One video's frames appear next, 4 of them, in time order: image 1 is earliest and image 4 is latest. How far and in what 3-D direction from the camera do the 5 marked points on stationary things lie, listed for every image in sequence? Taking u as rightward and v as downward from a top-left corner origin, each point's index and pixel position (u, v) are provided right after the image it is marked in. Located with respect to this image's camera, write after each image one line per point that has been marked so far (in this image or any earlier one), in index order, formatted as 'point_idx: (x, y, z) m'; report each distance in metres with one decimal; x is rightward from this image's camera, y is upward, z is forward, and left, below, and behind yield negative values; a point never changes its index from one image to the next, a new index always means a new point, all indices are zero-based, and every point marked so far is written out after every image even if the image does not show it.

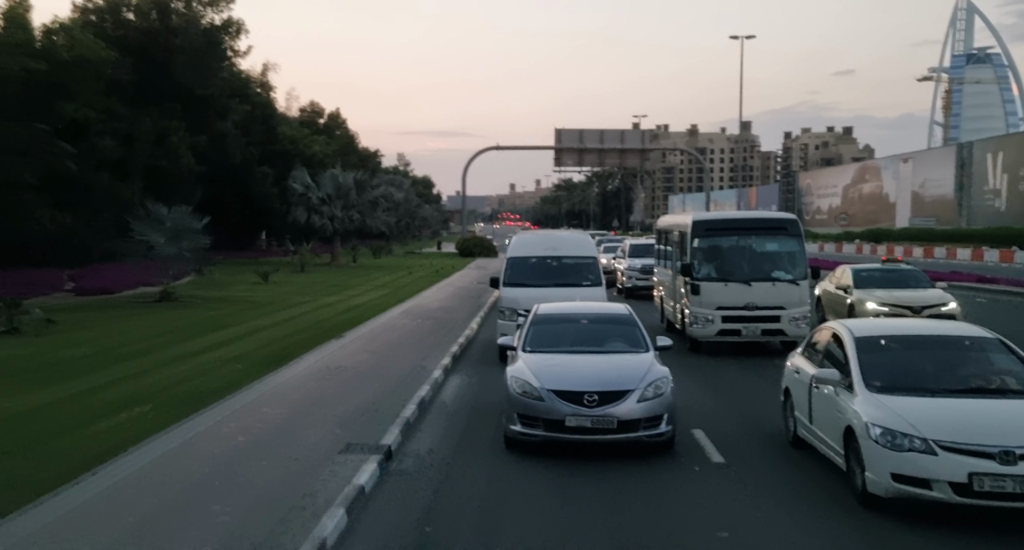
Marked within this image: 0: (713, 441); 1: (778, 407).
0: (+2.4, -2.0, +9.7) m
1: (+3.7, -1.9, +11.5) m
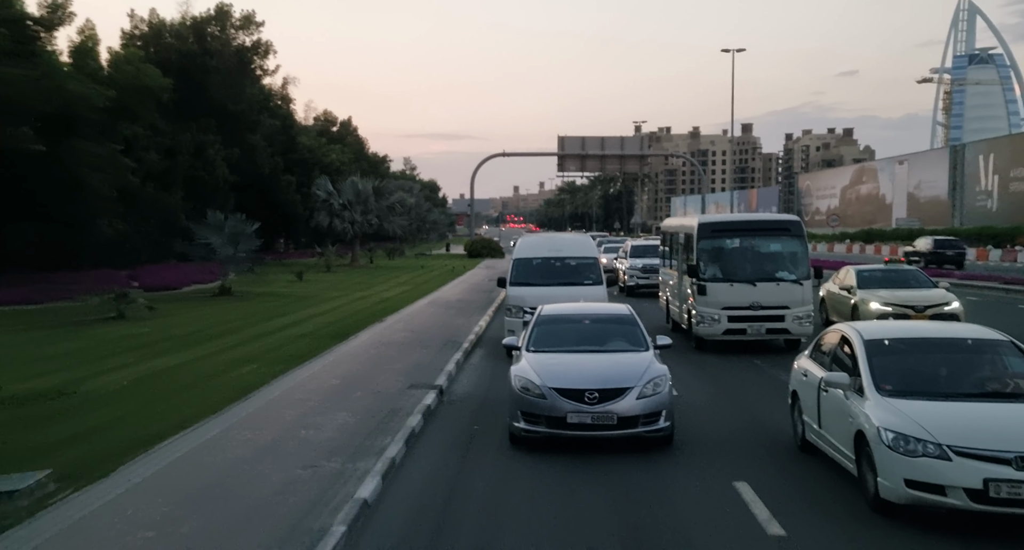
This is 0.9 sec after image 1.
0: (+2.4, -2.0, +10.0) m
1: (+3.7, -1.9, +11.8) m
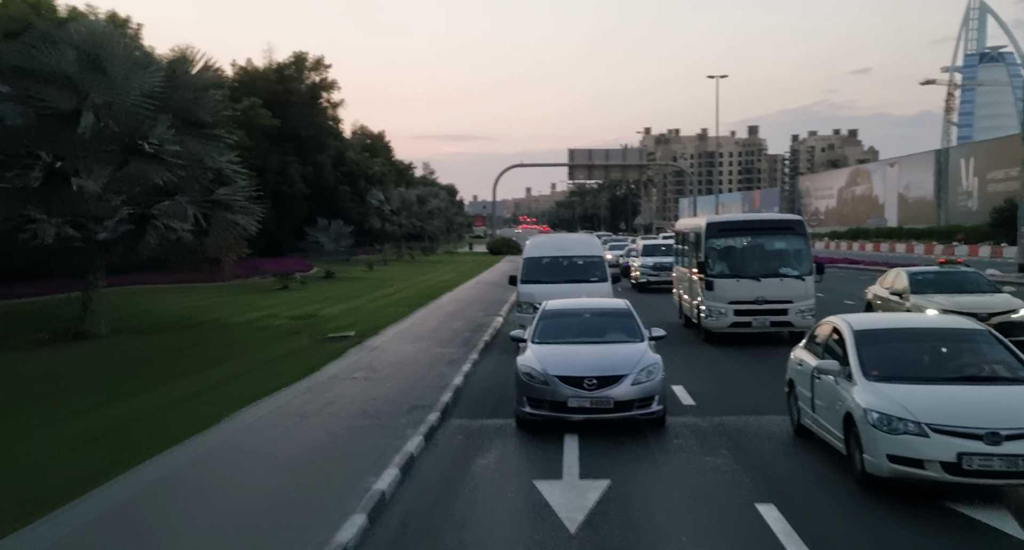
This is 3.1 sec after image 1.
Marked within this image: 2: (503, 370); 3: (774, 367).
0: (+2.6, -1.9, +10.9) m
1: (+4.0, -1.8, +12.6) m
2: (-0.3, -1.7, +15.5) m
3: (+4.7, -1.6, +15.3) m
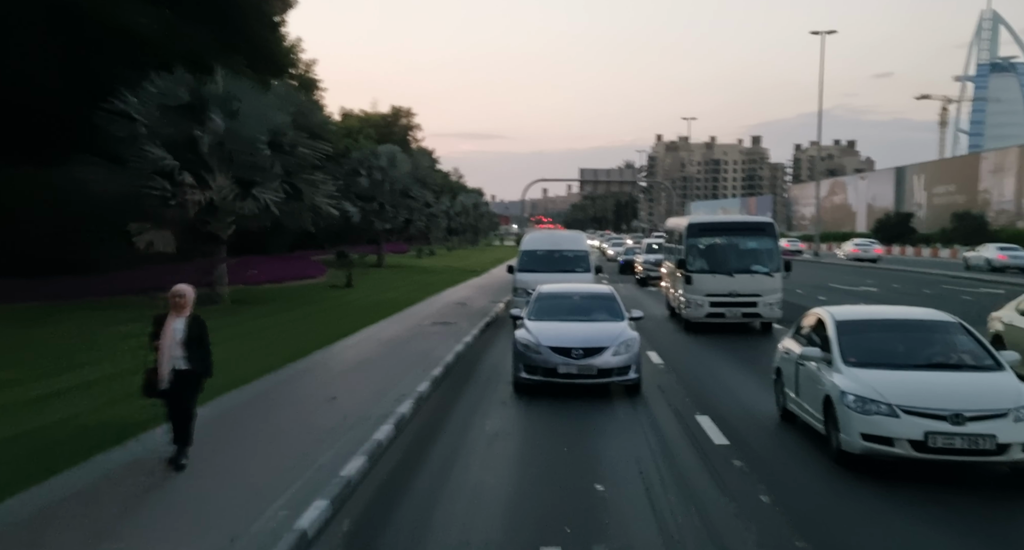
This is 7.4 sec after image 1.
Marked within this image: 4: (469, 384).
0: (+2.9, -1.8, +13.0) m
1: (+4.3, -1.7, +14.7) m
2: (+0.1, -1.6, +17.7) m
3: (+5.1, -1.6, +17.4) m
4: (-0.3, -1.7, +13.7) m
